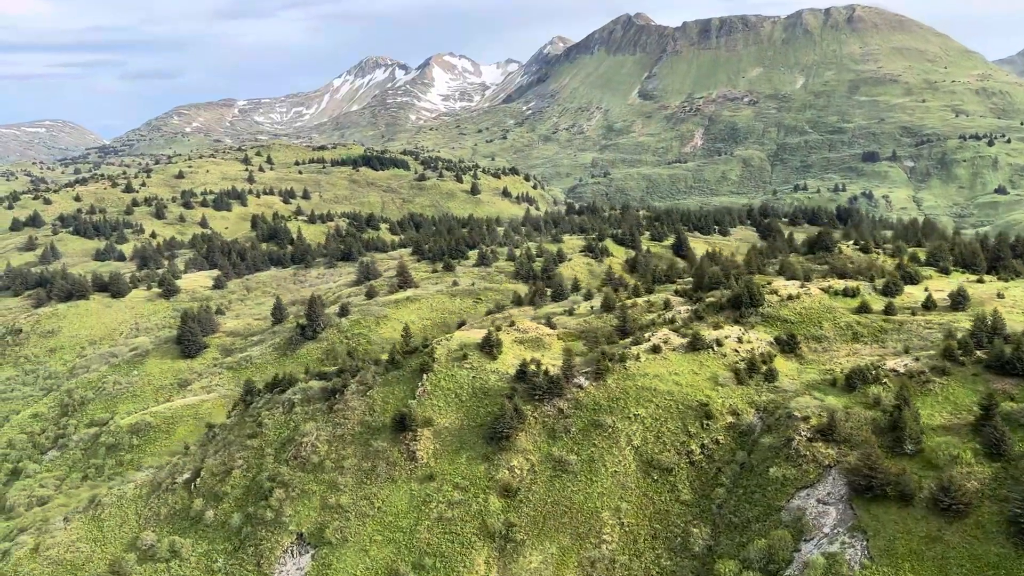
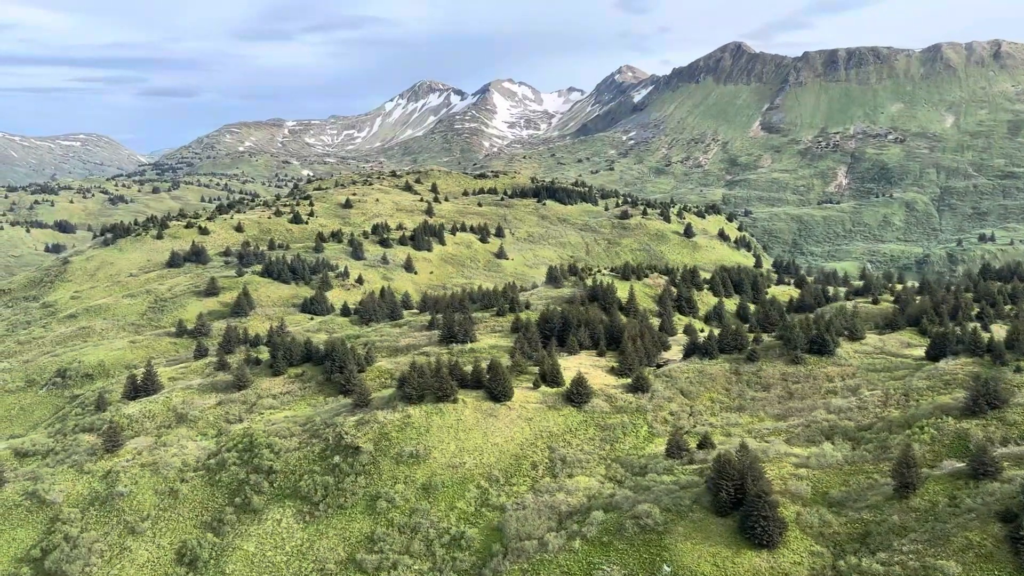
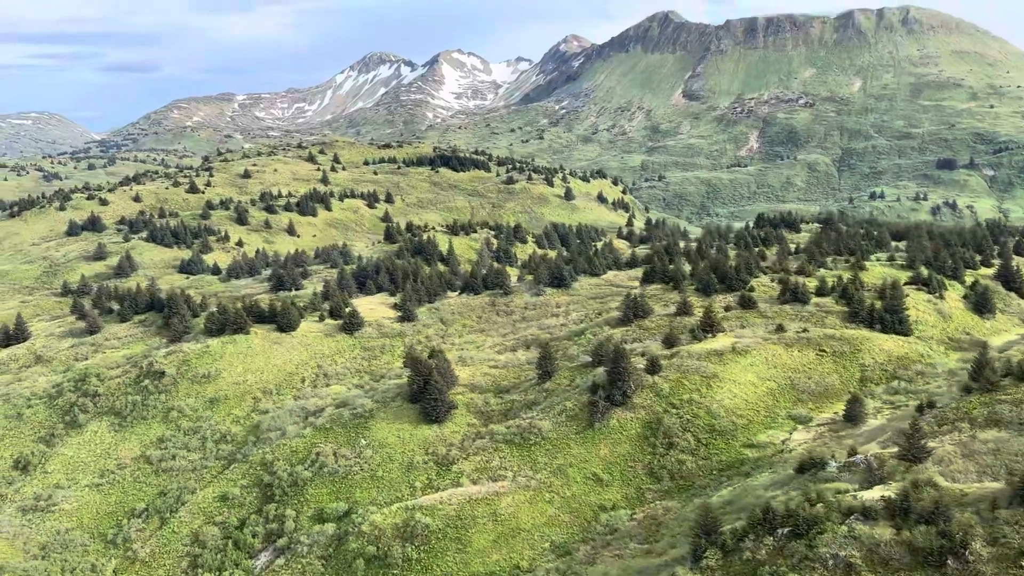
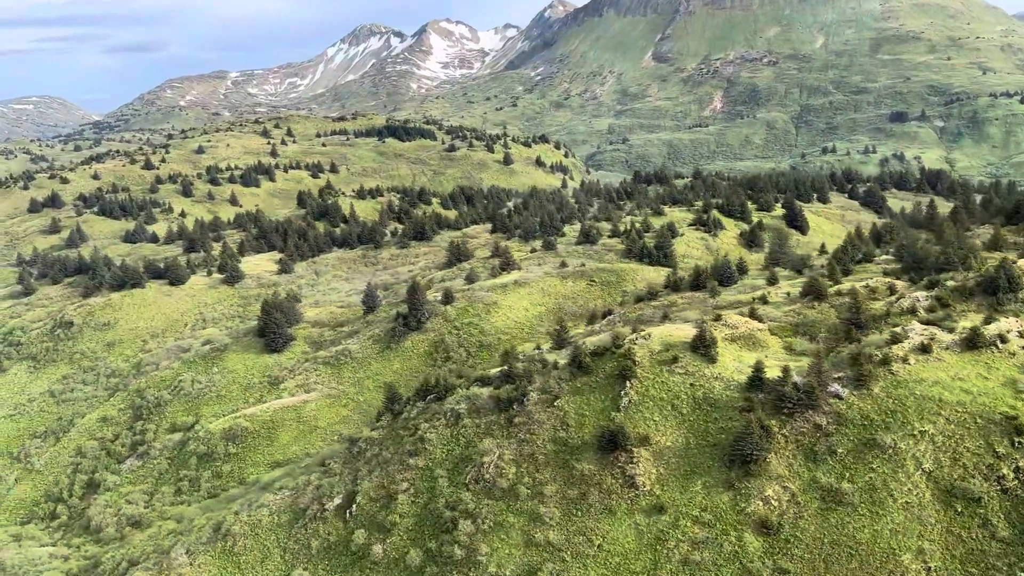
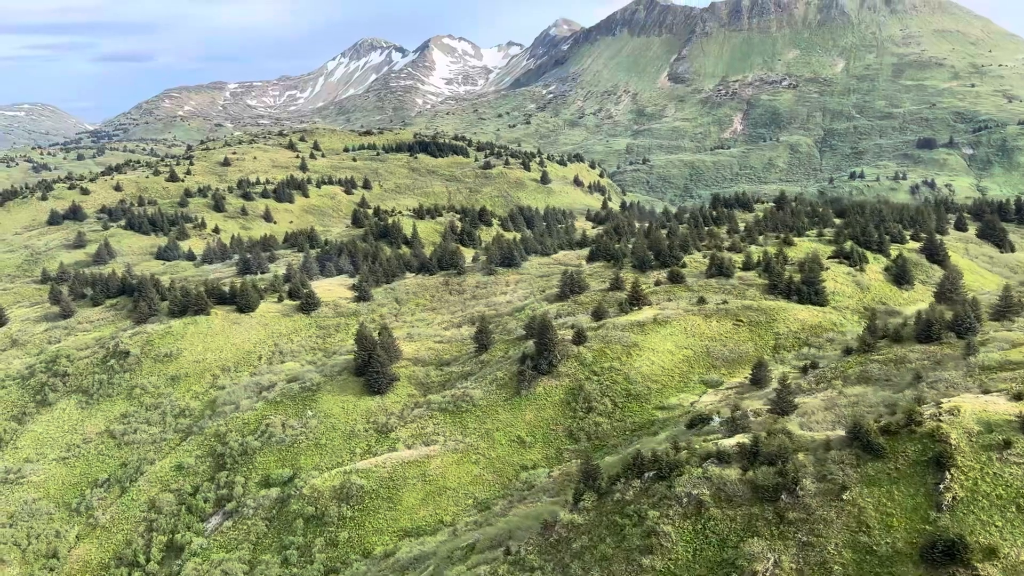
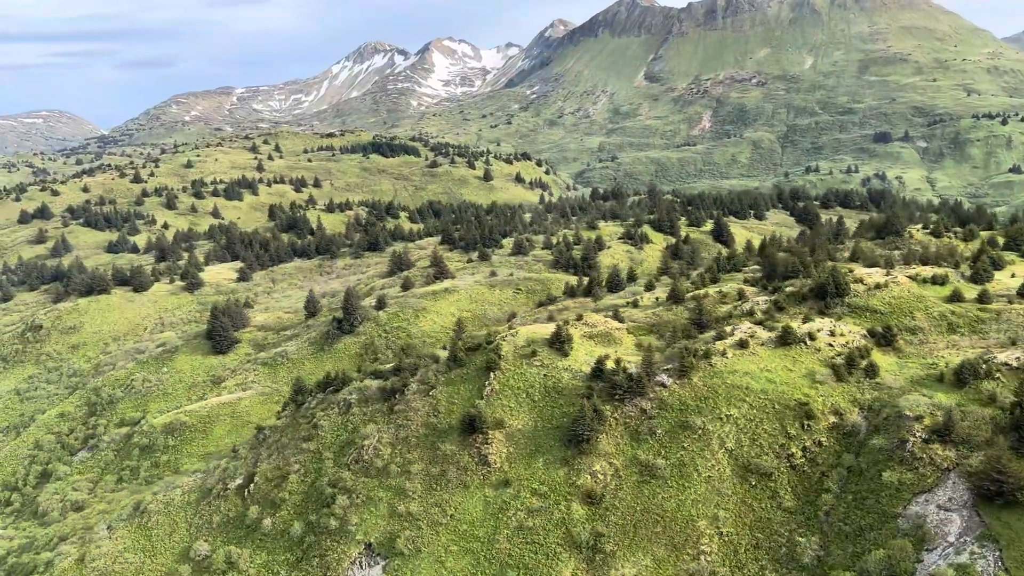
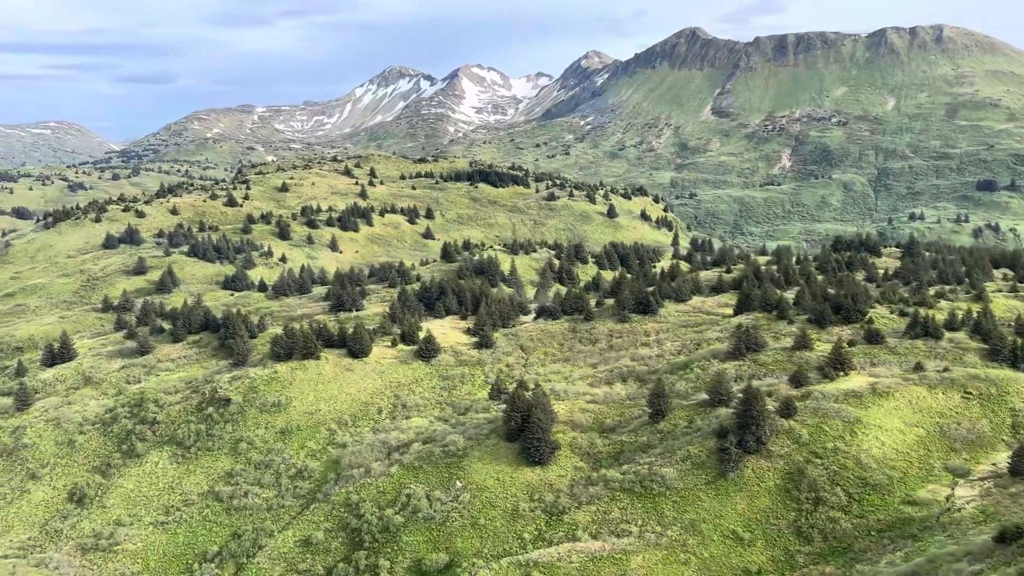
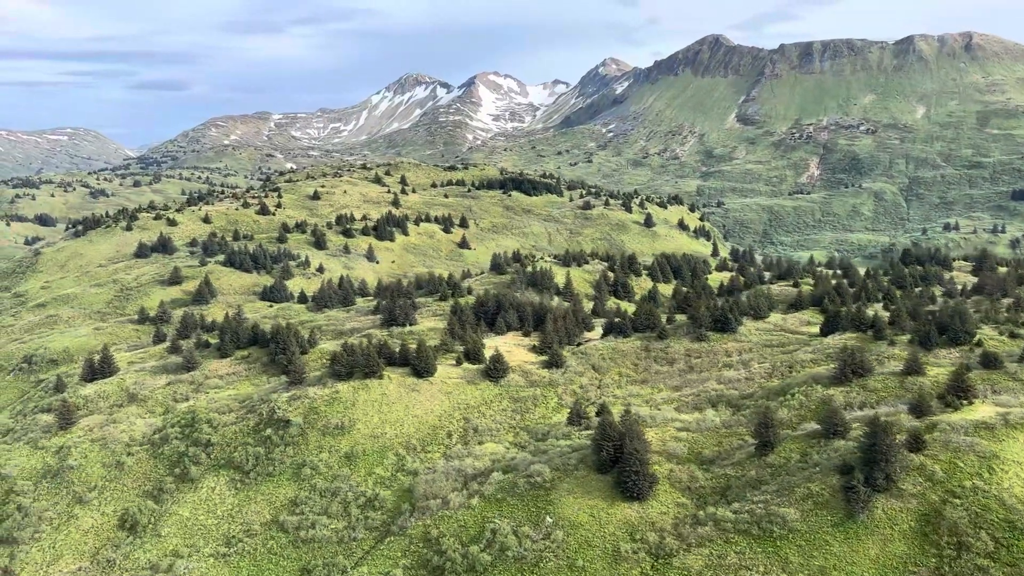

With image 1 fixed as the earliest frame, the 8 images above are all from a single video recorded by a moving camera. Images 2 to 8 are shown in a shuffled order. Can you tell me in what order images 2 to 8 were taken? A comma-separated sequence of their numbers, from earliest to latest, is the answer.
6, 4, 5, 3, 7, 8, 2
